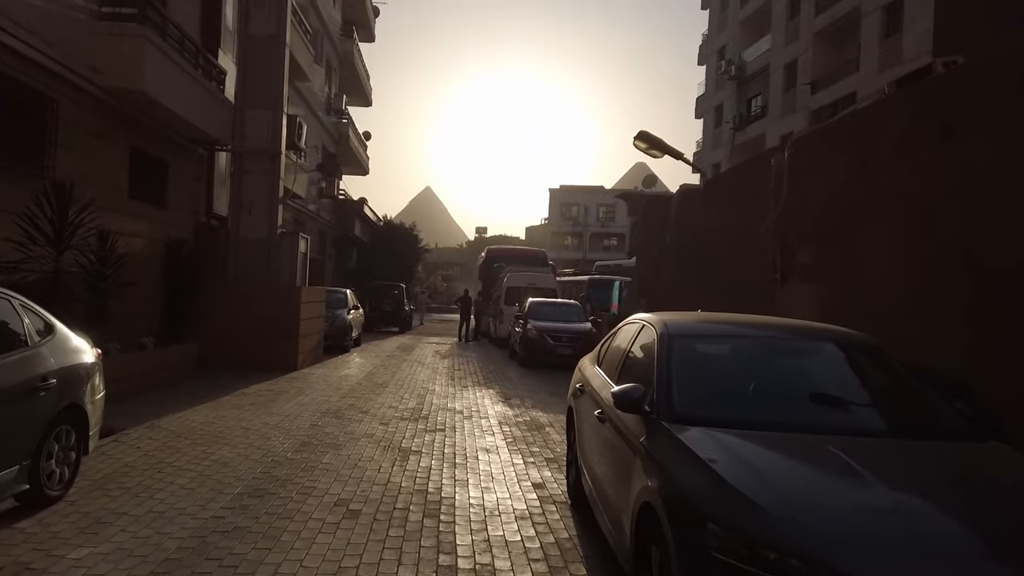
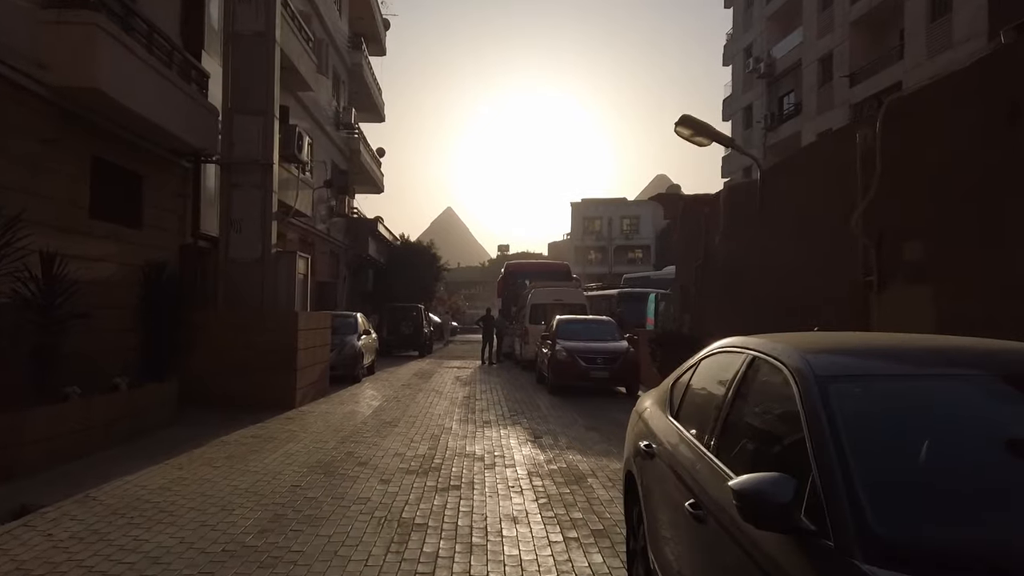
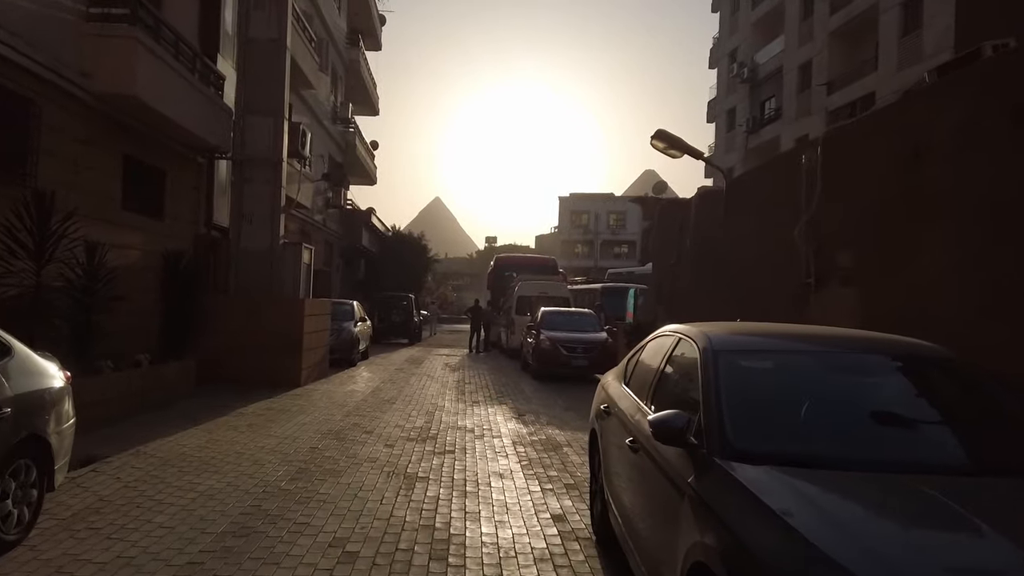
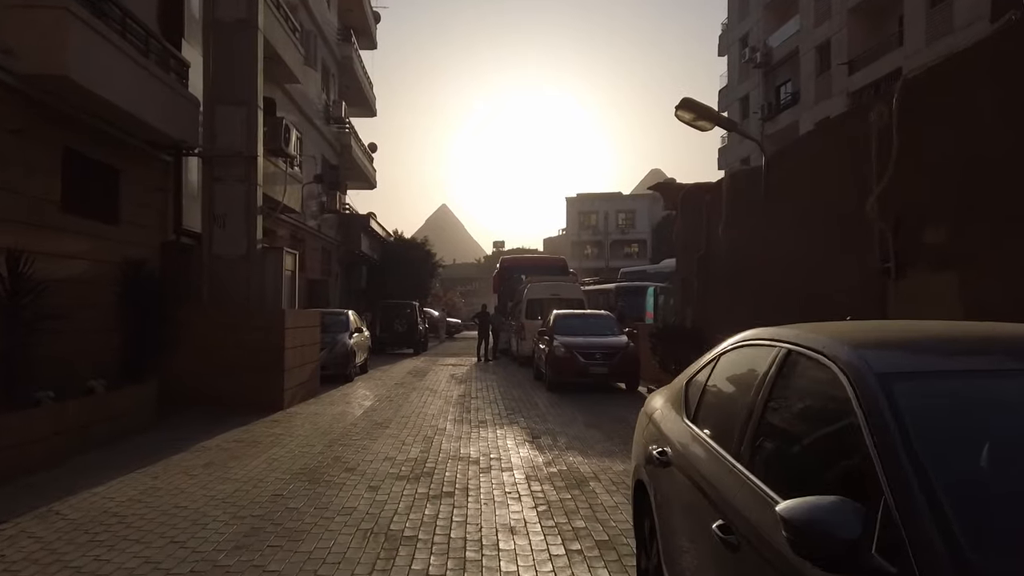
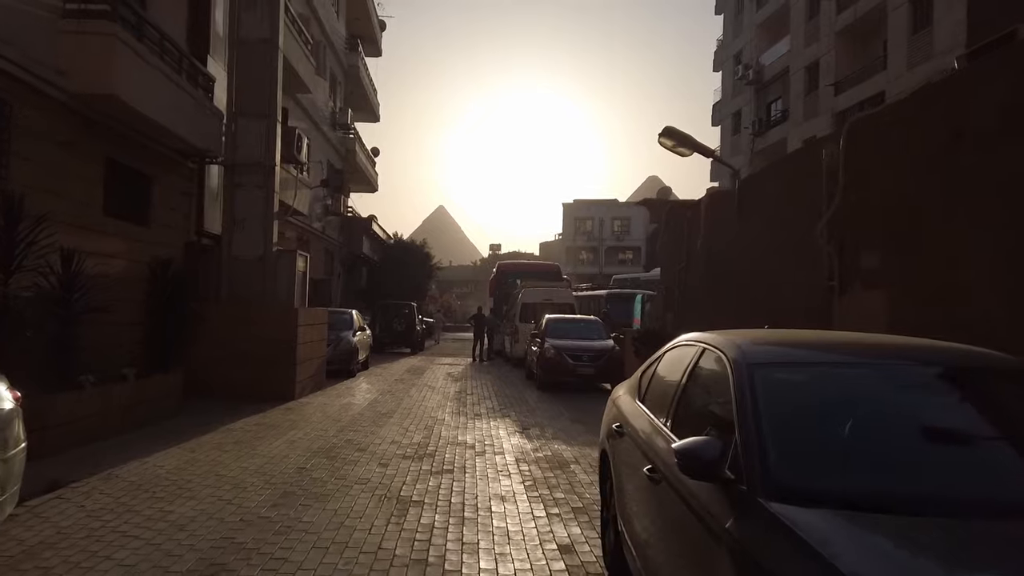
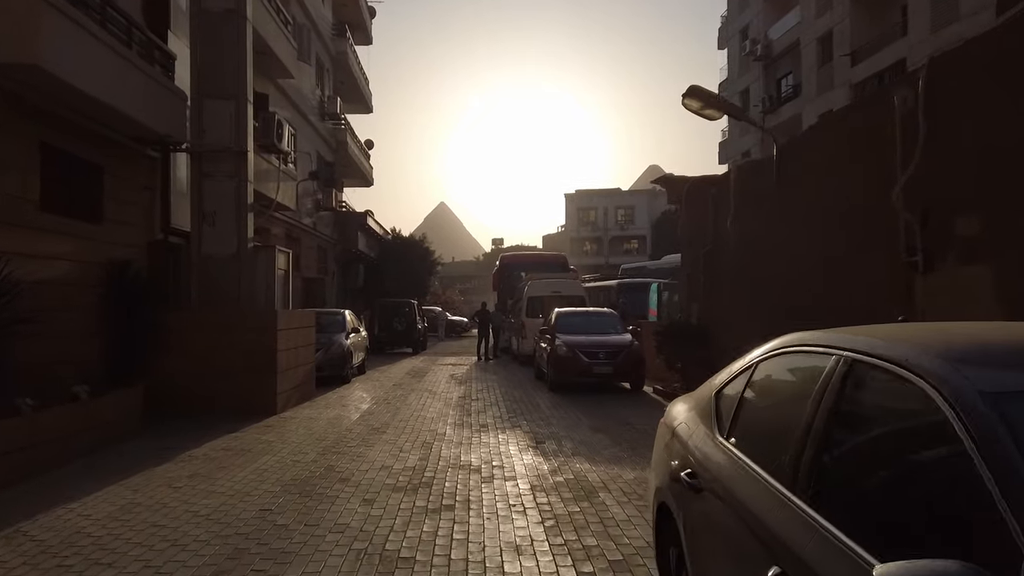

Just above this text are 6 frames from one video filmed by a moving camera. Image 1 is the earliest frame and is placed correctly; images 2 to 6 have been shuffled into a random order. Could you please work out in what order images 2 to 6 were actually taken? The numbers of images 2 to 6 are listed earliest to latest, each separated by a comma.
3, 5, 2, 4, 6
